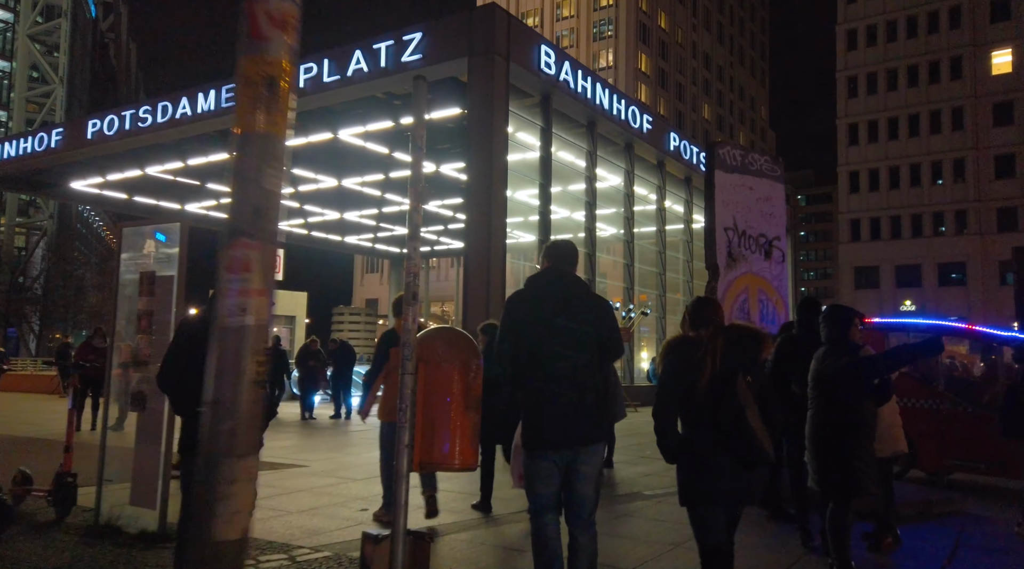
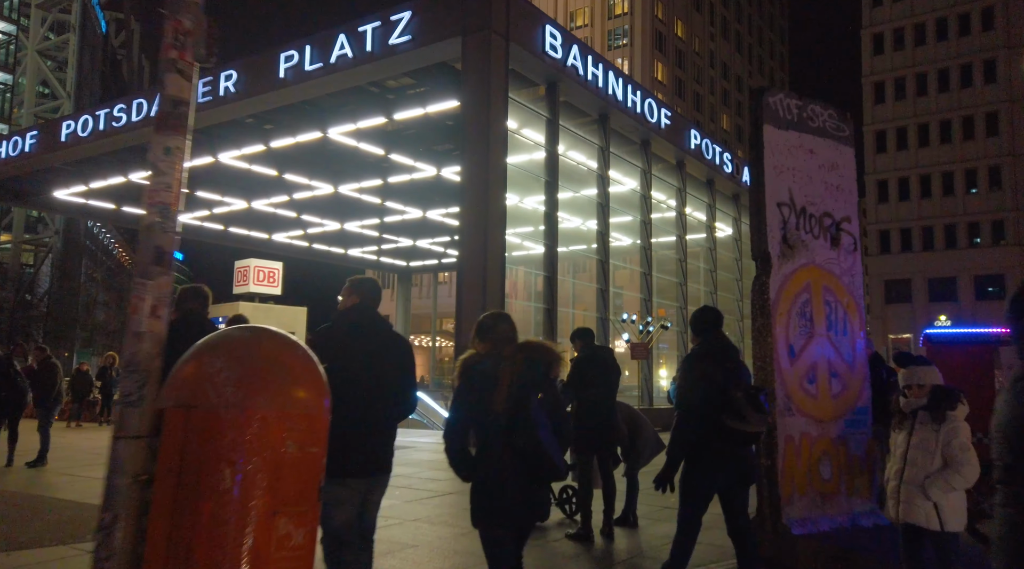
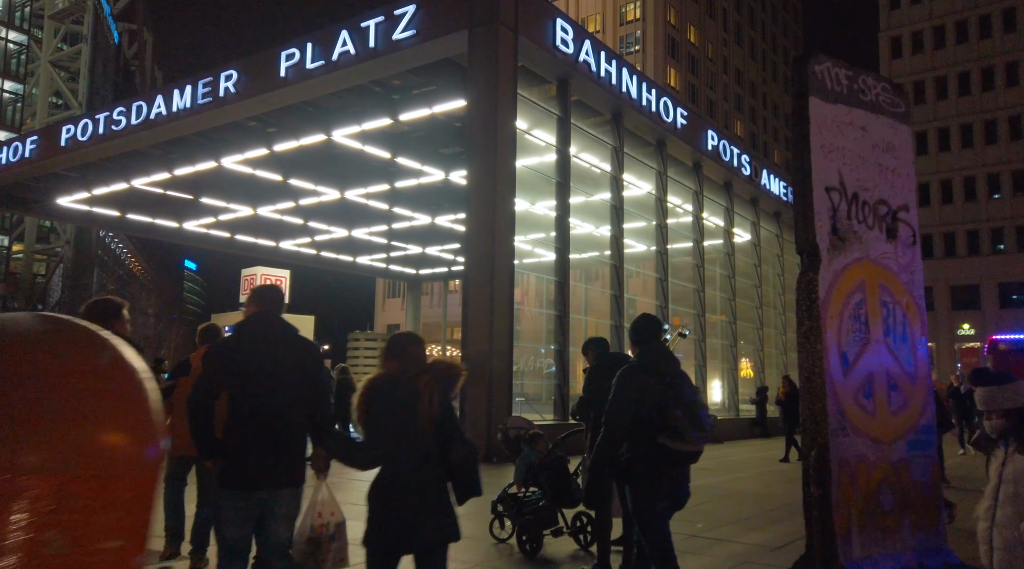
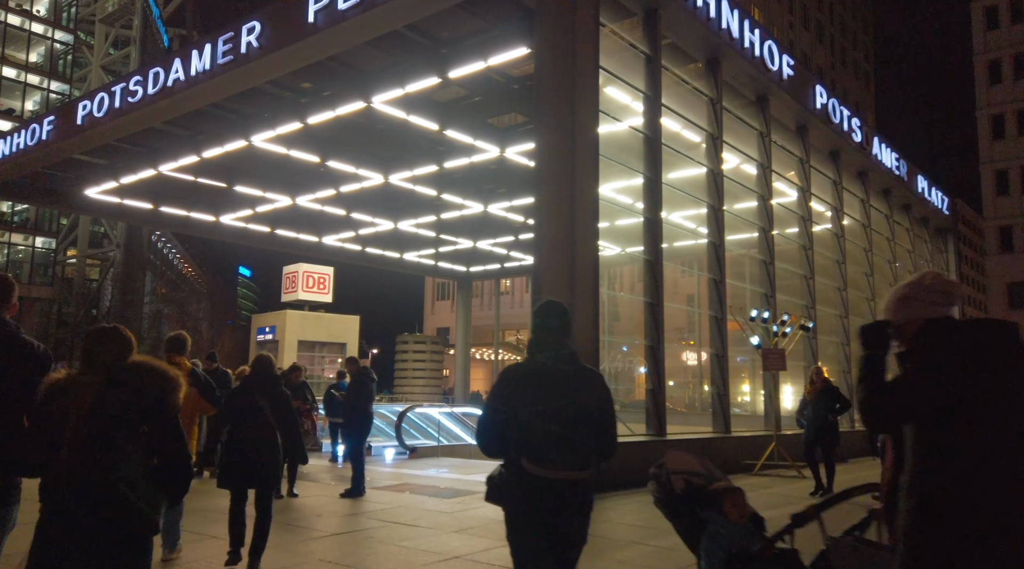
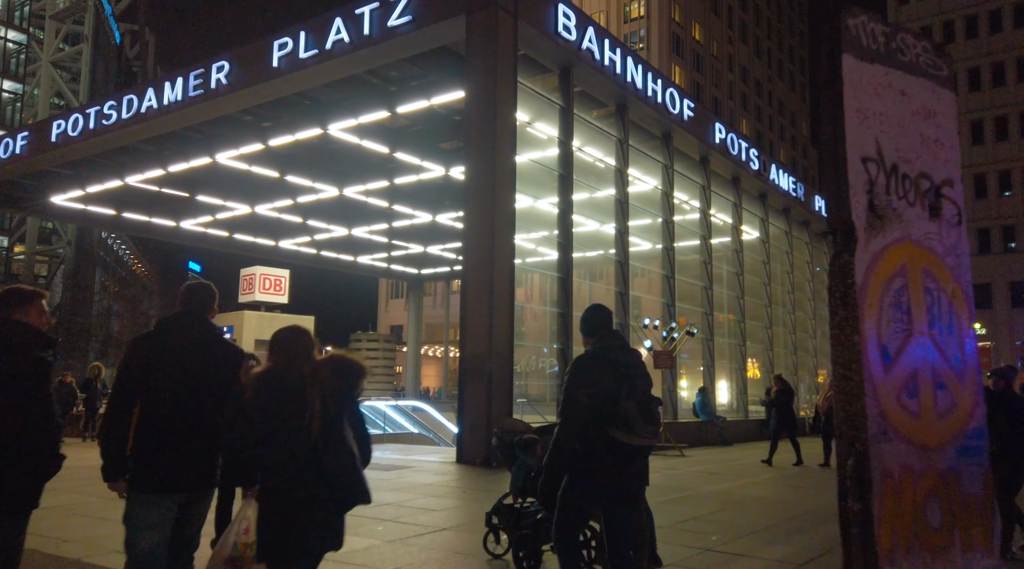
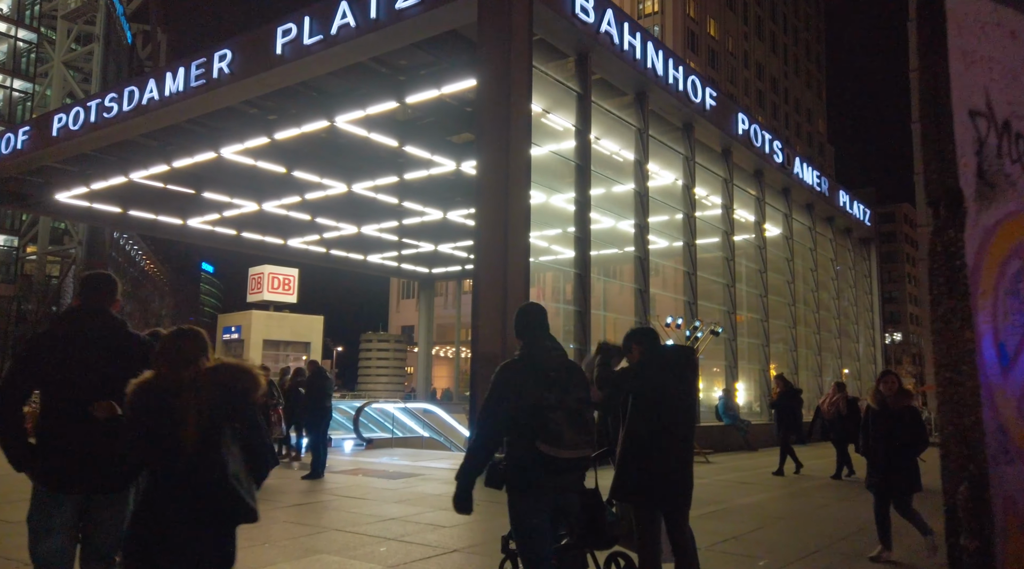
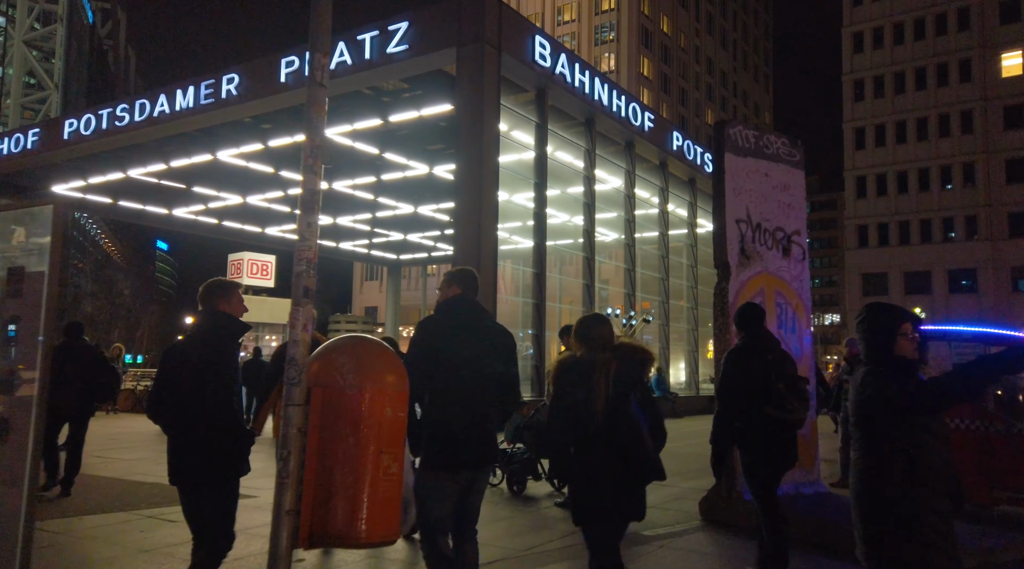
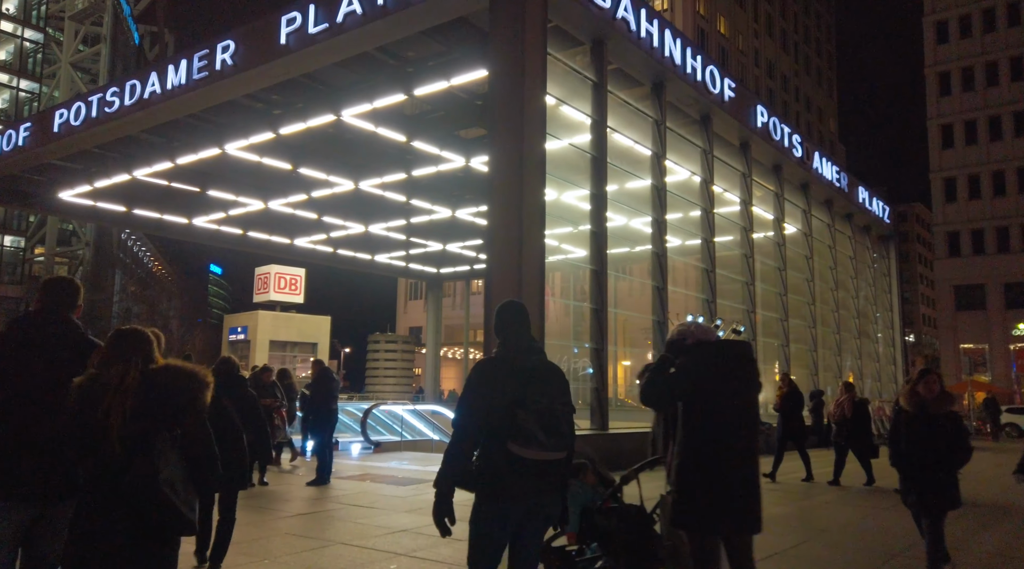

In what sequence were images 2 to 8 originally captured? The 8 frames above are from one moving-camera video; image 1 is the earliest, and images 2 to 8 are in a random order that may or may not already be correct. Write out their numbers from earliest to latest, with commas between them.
7, 2, 3, 5, 6, 8, 4
